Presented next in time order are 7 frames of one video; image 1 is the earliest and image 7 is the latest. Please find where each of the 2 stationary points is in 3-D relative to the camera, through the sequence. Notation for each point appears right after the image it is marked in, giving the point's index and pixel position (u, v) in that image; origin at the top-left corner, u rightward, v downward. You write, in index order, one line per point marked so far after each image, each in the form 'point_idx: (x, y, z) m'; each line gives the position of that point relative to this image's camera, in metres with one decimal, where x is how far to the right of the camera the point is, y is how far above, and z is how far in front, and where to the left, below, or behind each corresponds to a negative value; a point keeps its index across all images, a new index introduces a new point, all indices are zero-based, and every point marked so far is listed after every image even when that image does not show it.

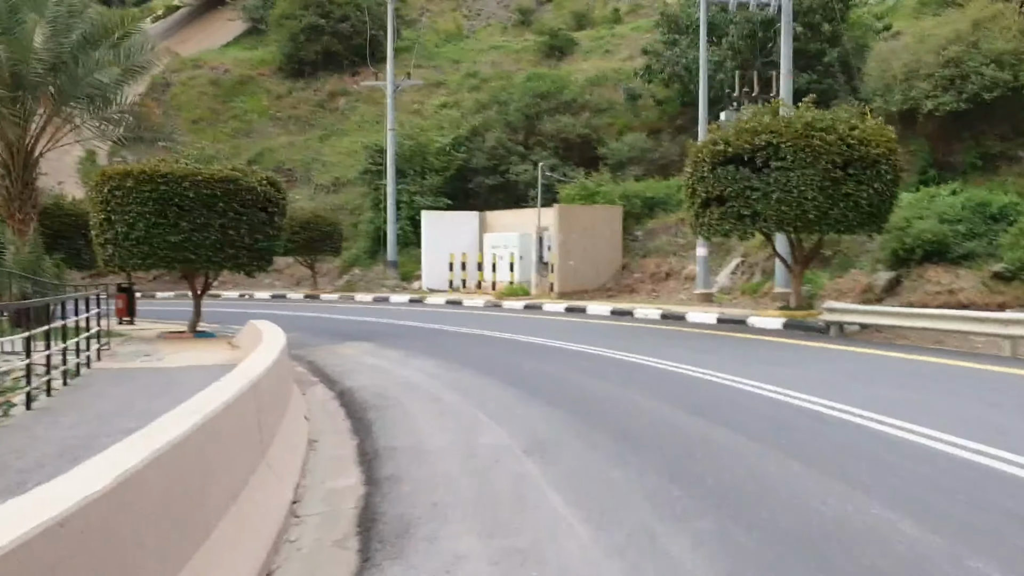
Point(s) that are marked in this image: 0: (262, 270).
0: (-4.3, +0.3, +16.8) m
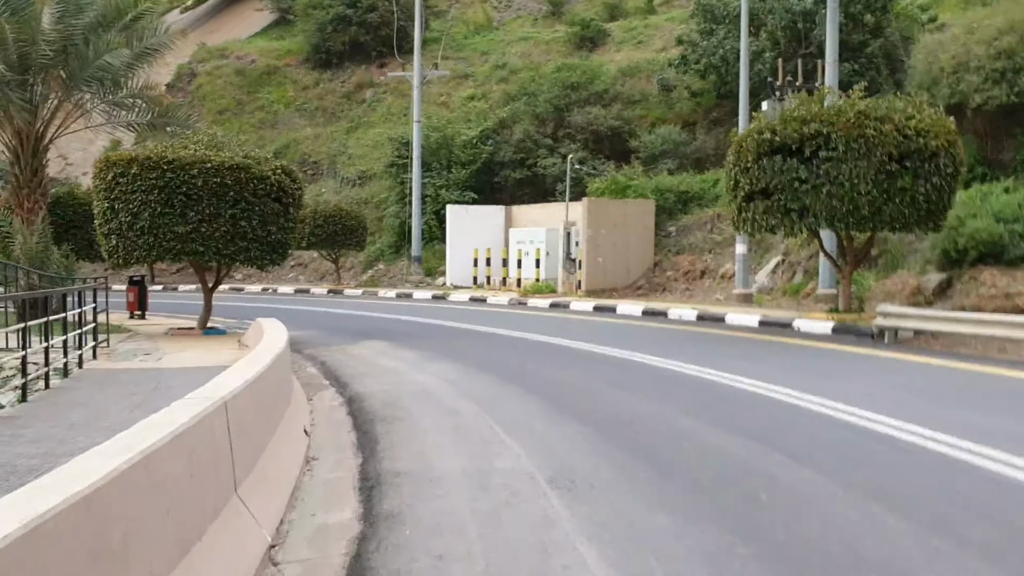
0: (-3.8, +0.4, +15.9) m
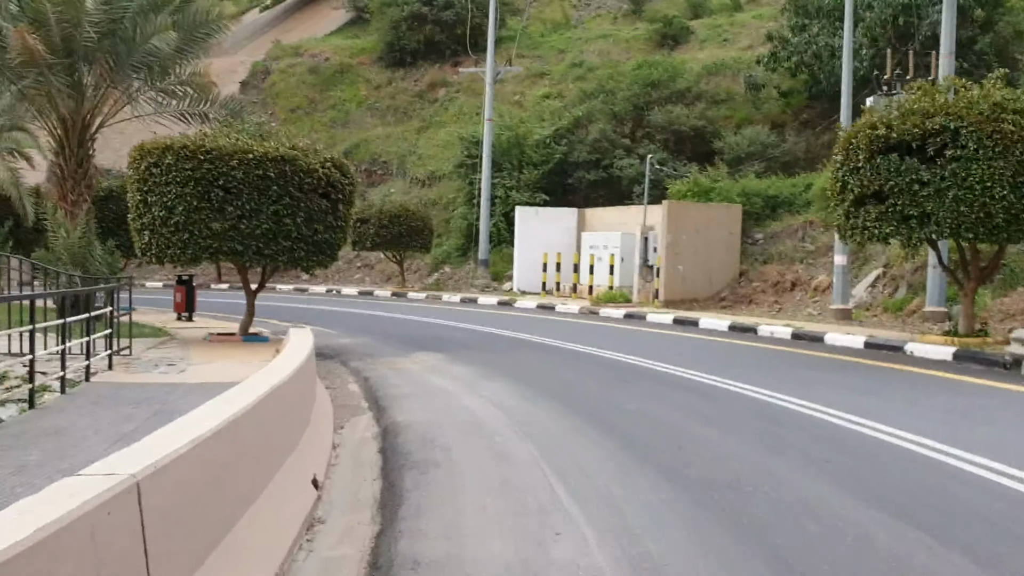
0: (-2.8, +0.3, +14.4) m
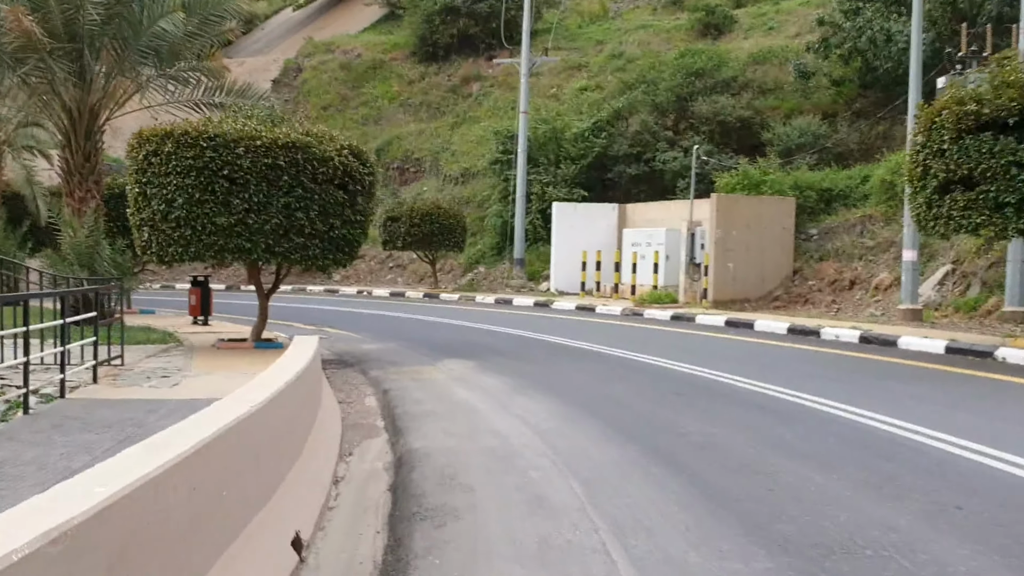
0: (-2.3, +0.3, +13.0) m
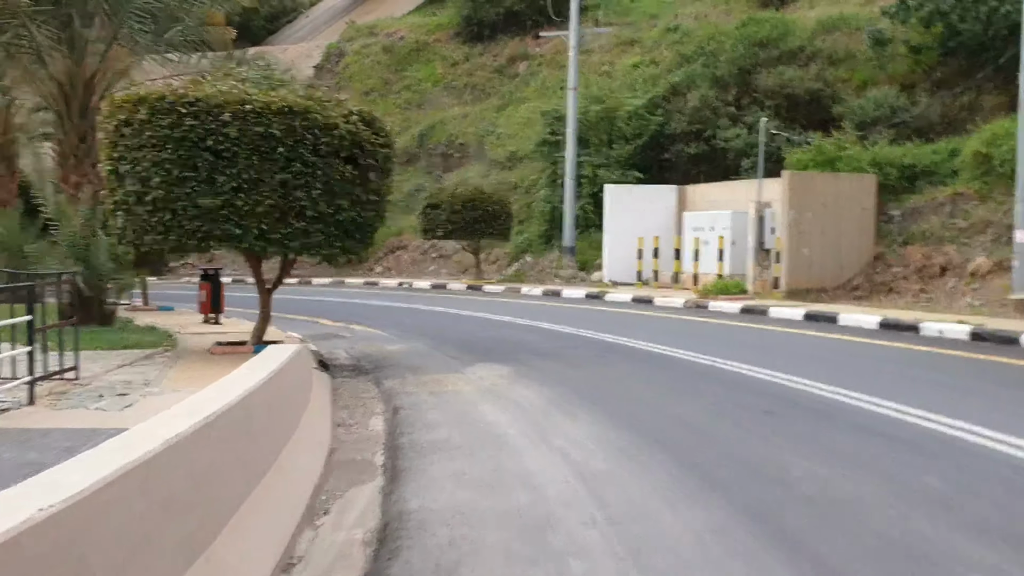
0: (-1.8, +0.4, +11.0) m
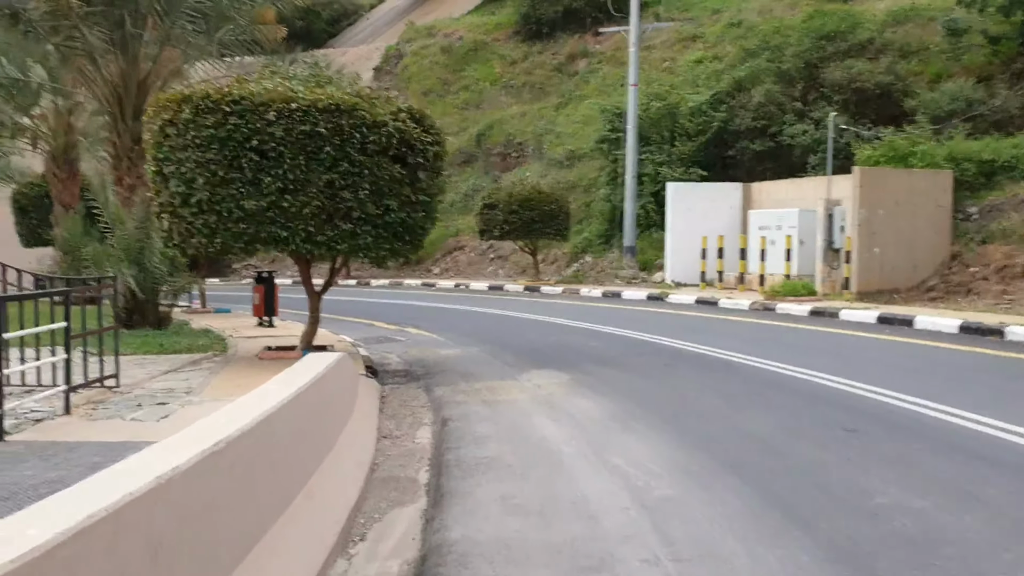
0: (-1.2, +0.4, +10.6) m
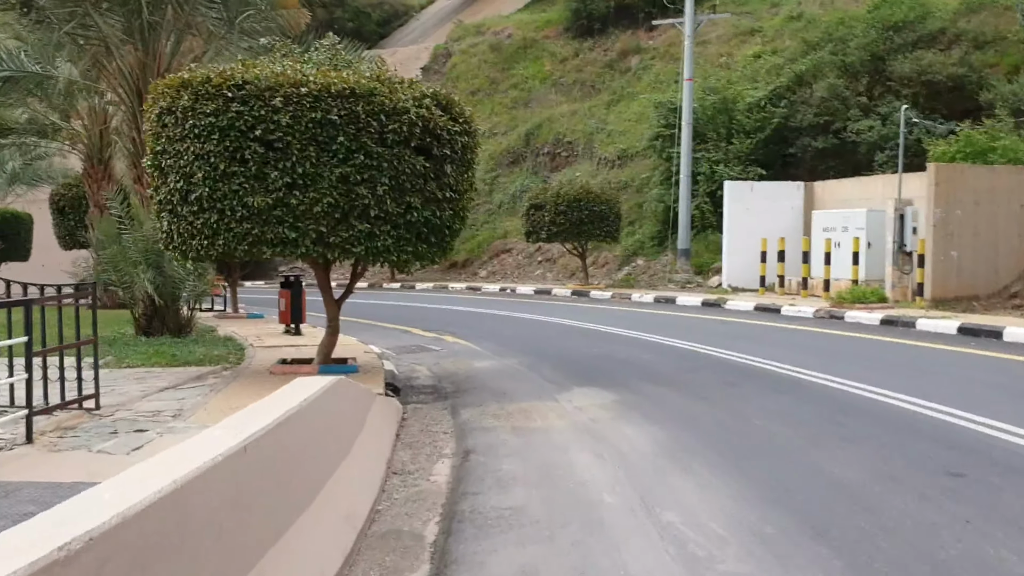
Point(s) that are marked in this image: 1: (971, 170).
0: (-0.8, +0.3, +9.4) m
1: (+8.5, +2.2, +18.1) m
